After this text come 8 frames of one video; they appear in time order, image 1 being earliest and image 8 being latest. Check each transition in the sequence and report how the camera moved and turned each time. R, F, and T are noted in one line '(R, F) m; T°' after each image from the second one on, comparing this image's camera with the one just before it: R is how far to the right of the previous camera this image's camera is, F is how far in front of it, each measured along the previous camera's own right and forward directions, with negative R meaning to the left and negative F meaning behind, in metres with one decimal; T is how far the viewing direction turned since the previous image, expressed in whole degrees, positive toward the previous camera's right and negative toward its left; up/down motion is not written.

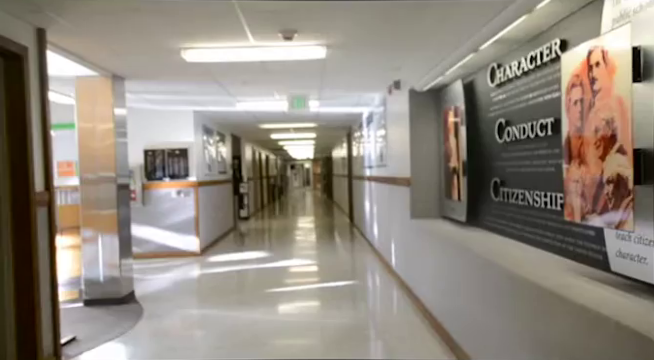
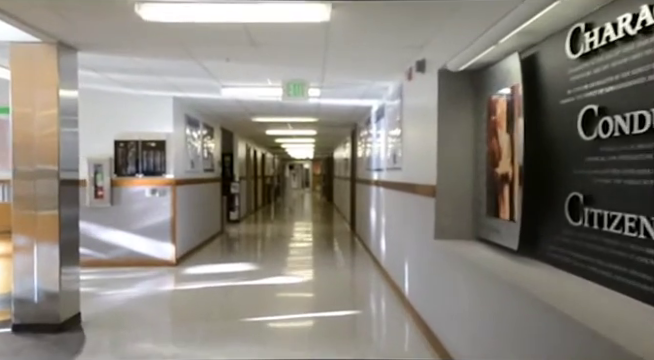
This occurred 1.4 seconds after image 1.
(0.0, +1.2) m; 0°
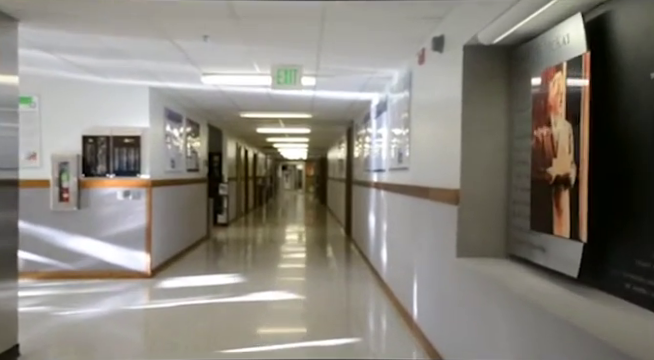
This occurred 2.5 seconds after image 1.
(0.0, +0.8) m; +1°
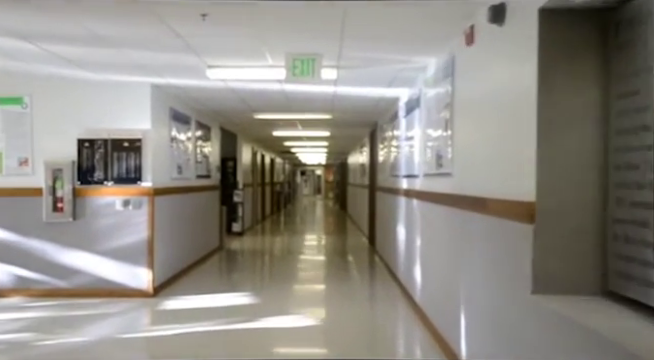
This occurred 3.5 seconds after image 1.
(-0.1, +0.8) m; -2°
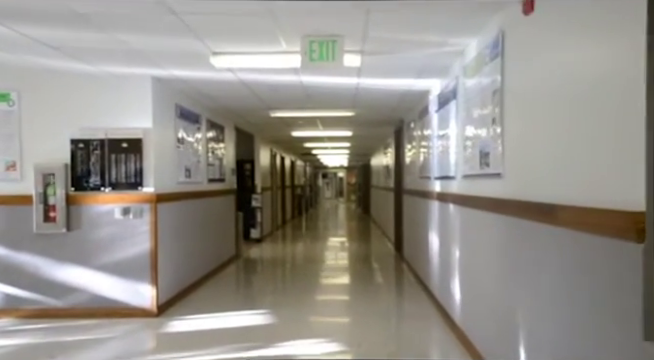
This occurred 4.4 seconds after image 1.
(0.0, +0.7) m; -3°
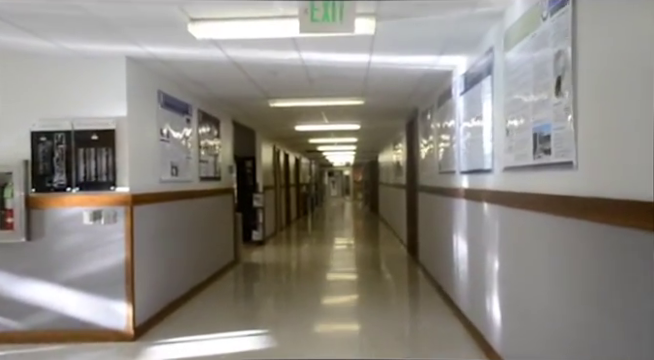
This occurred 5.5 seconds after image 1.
(0.0, +0.8) m; -1°
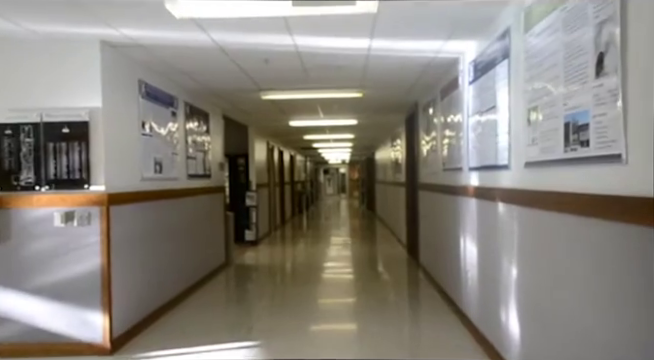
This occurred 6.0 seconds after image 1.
(0.0, +0.4) m; +1°
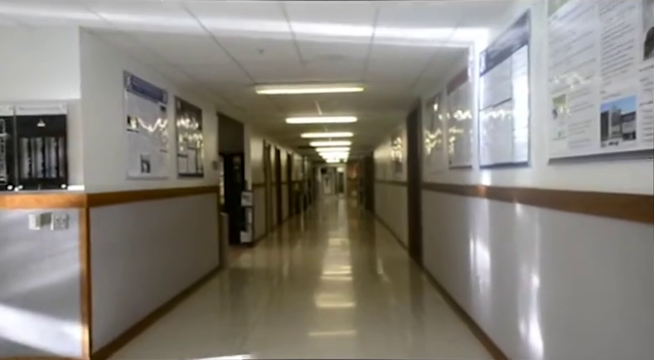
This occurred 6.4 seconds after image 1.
(0.0, +0.3) m; 0°
